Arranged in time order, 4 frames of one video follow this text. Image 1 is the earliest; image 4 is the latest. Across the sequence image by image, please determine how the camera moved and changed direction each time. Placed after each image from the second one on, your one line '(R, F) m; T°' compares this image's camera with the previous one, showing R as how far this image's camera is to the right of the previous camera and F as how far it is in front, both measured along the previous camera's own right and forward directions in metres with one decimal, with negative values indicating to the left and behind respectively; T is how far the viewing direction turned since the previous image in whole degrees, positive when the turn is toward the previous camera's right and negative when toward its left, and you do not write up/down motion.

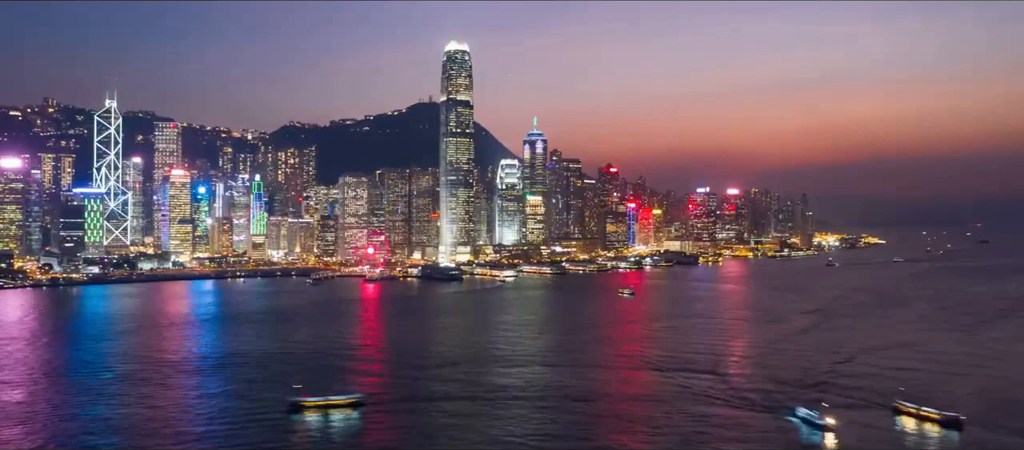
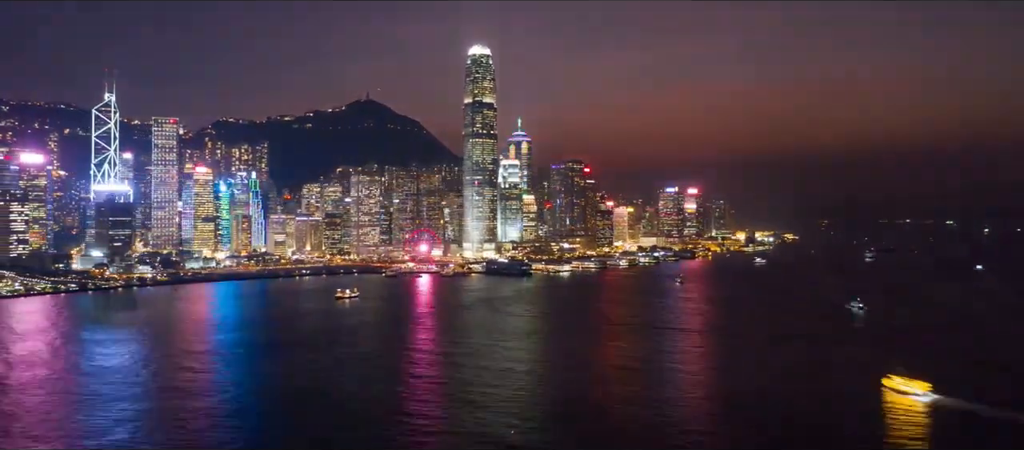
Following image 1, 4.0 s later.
(-2.4, -0.3) m; +10°
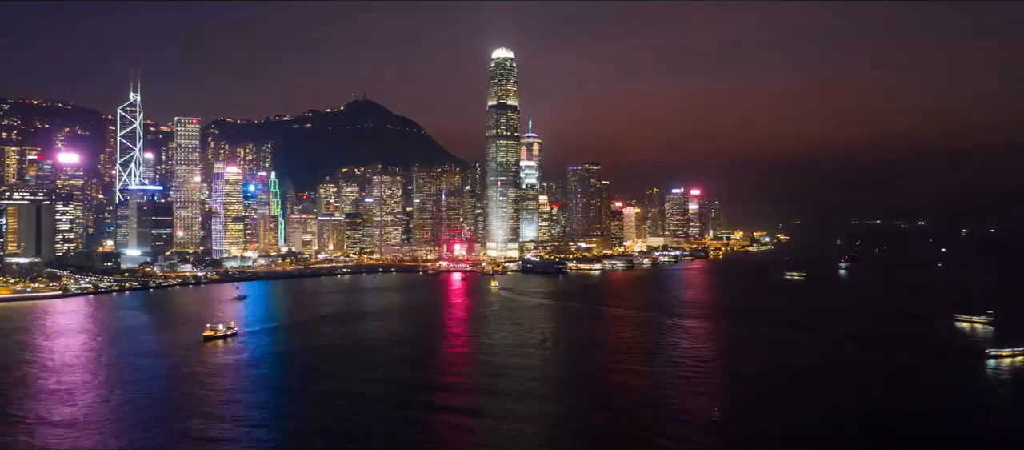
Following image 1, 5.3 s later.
(-0.8, -0.2) m; +2°
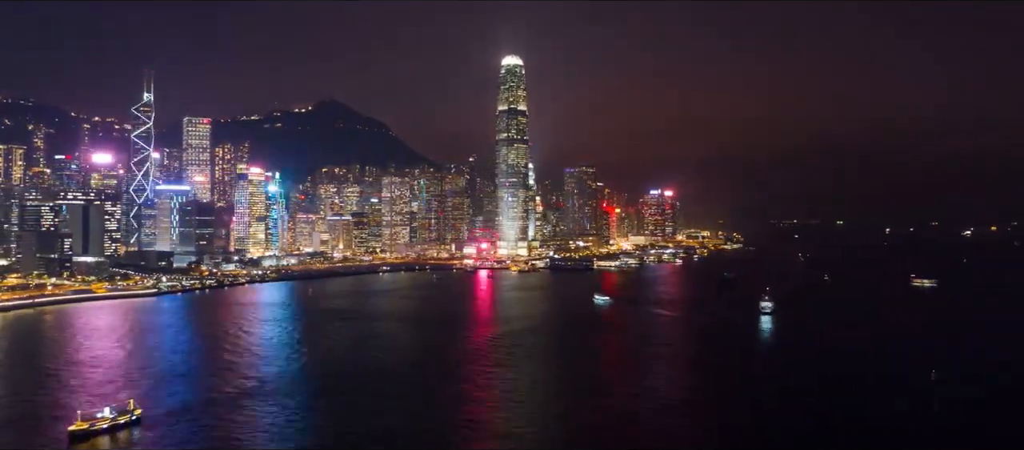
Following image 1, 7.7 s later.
(-1.4, -0.5) m; +6°
